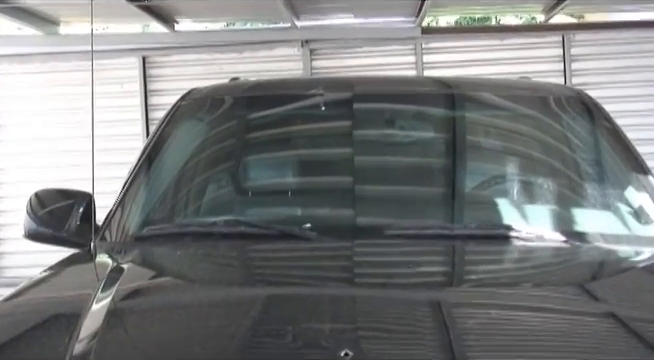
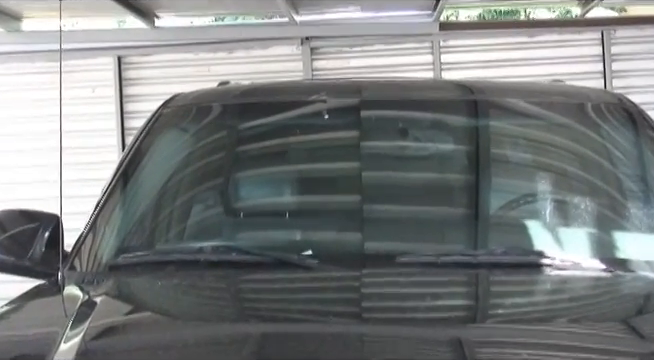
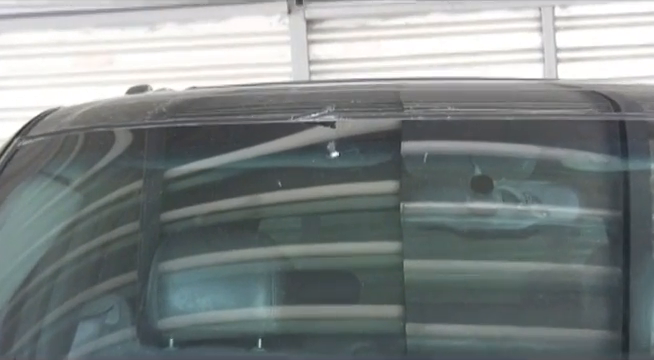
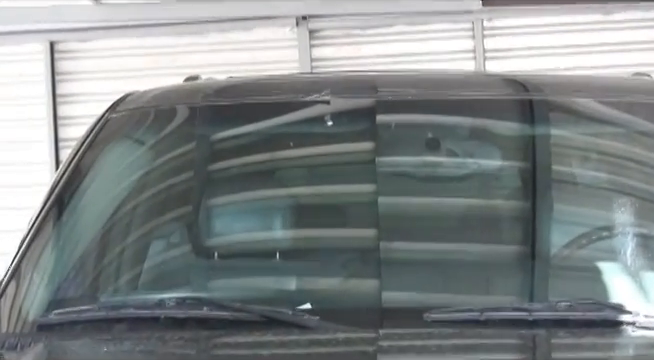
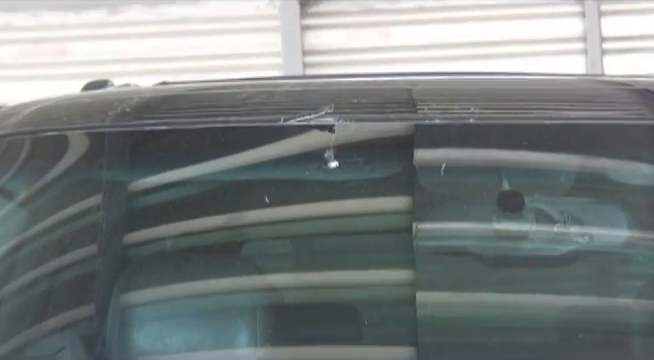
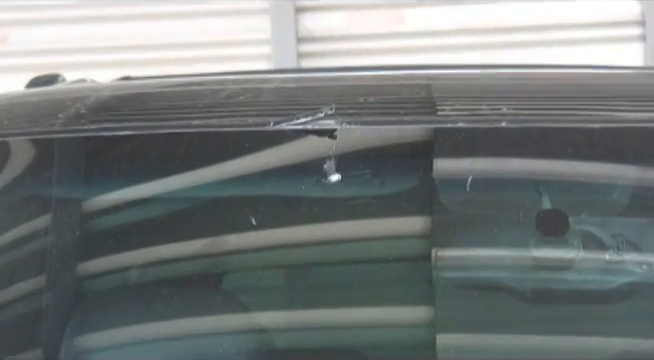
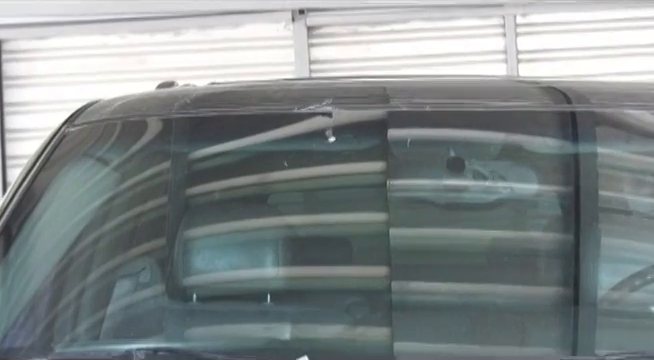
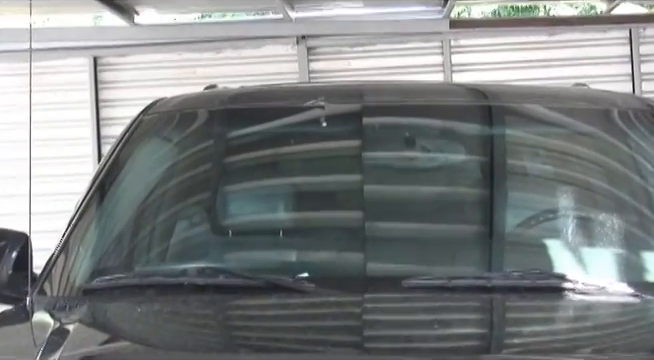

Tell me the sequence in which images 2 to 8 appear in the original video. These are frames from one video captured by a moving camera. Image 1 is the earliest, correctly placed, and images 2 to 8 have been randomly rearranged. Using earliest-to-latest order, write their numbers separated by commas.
2, 8, 4, 7, 3, 5, 6
